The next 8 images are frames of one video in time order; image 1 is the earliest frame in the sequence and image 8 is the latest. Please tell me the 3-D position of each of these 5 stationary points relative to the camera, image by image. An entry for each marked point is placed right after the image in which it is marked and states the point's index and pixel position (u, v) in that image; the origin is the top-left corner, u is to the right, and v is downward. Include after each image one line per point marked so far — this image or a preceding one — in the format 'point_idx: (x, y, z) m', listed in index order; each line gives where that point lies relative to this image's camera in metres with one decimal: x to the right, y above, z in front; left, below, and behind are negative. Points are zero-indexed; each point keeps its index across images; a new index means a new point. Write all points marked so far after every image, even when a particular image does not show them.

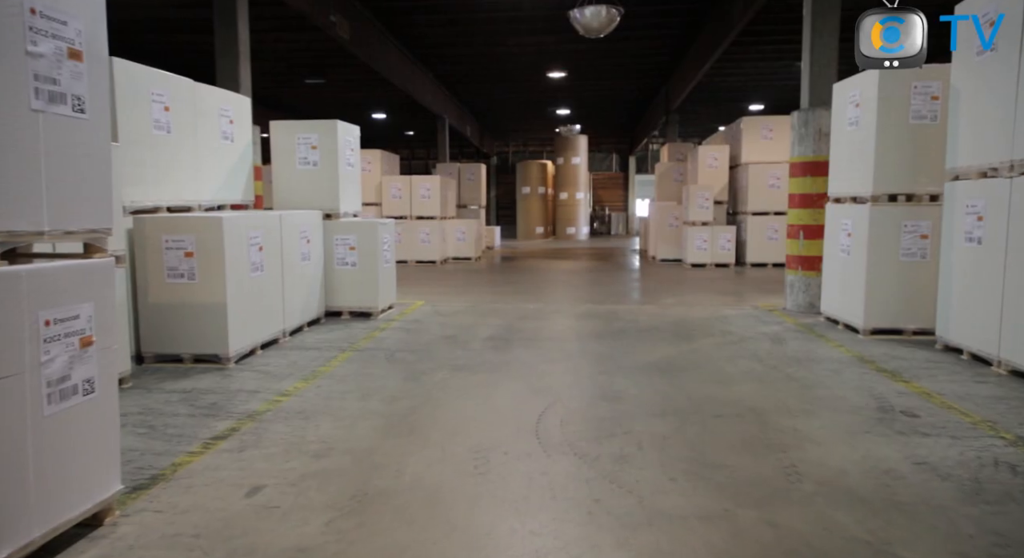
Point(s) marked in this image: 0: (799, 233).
0: (+3.2, +0.5, +7.6) m
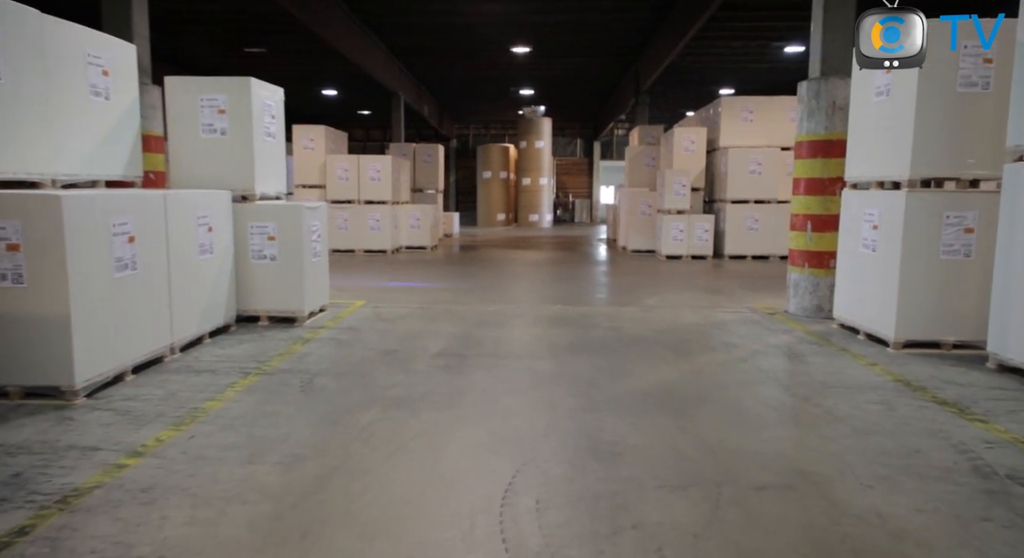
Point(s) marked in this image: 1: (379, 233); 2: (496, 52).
0: (+2.8, +0.5, +6.5) m
1: (-2.7, +0.9, +13.6) m
2: (-0.4, +5.8, +17.4) m
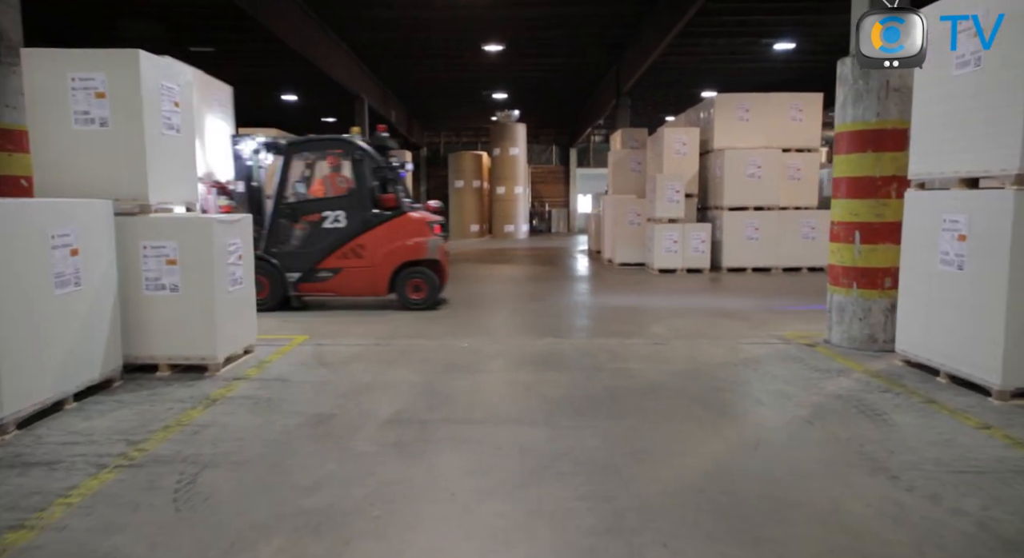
0: (+2.6, +0.3, +5.3) m
1: (-3.1, +0.5, +12.2) m
2: (-1.1, +5.4, +16.1) m
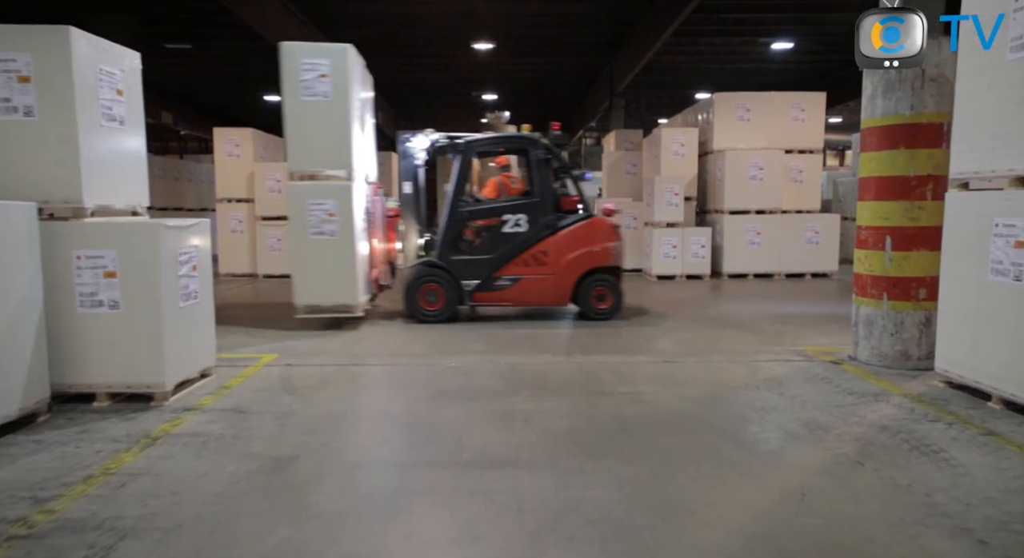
0: (+2.6, +0.3, +4.8) m
1: (-3.3, +0.4, +11.5) m
2: (-1.3, +5.2, +15.5) m
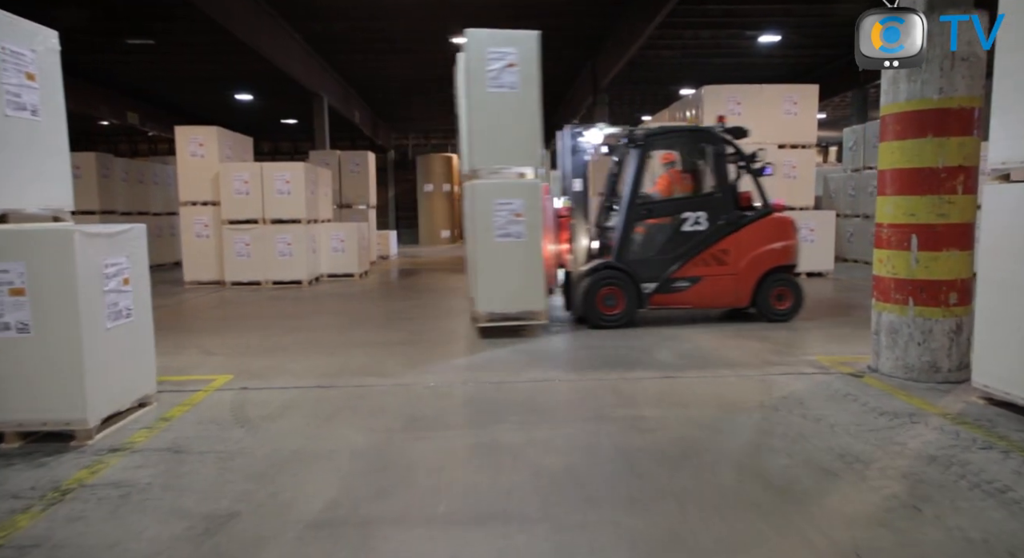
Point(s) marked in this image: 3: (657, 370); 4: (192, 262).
0: (+2.5, +0.2, +4.3) m
1: (-3.5, +0.3, +10.9) m
2: (-1.7, +5.1, +14.9) m
3: (+1.0, -0.6, +4.8) m
4: (-5.2, +0.3, +11.2) m
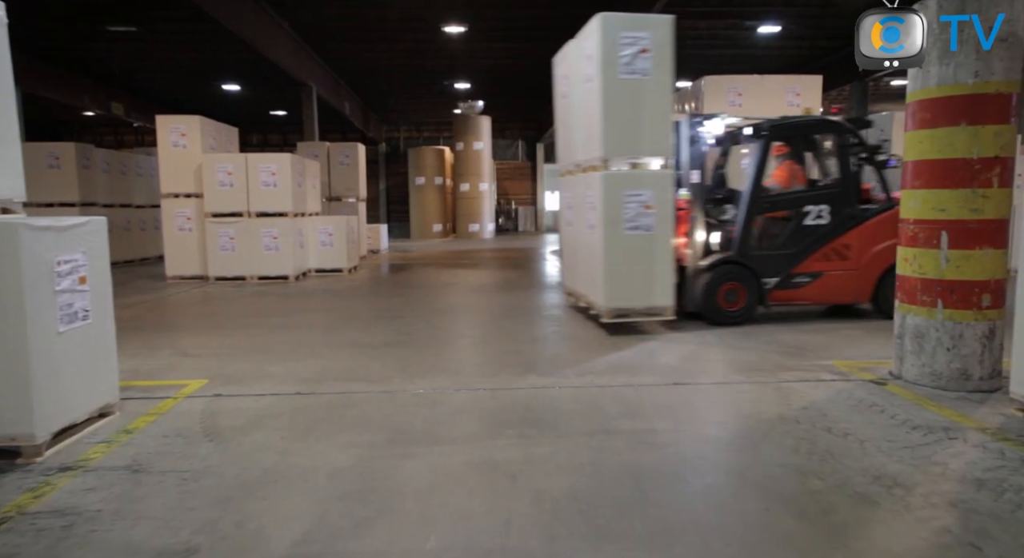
0: (+2.5, +0.2, +4.0) m
1: (-3.6, +0.4, +10.5) m
2: (-1.8, +5.2, +14.5) m
3: (+1.0, -0.6, +4.5) m
4: (-5.3, +0.4, +10.8) m
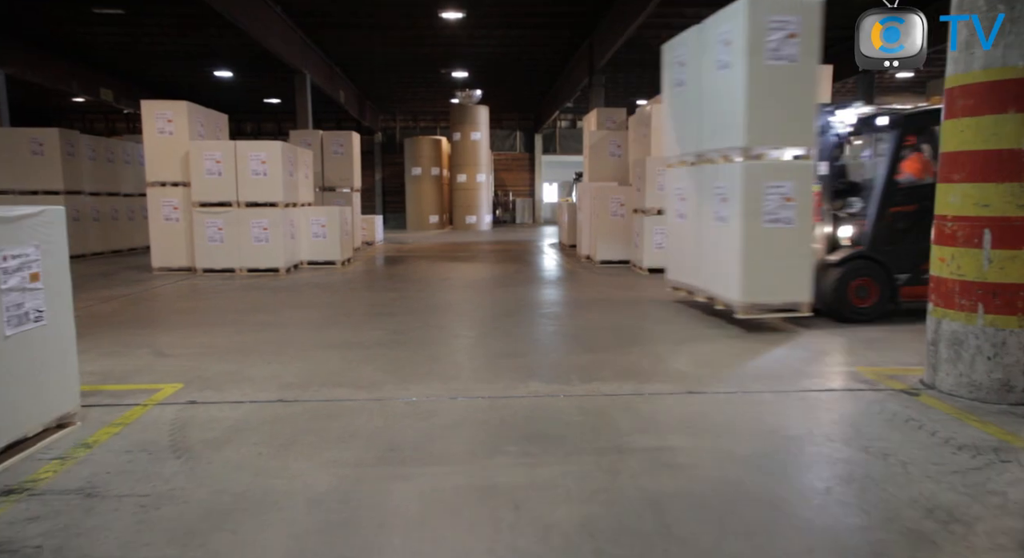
0: (+2.5, +0.2, +3.6) m
1: (-3.7, +0.5, +10.1) m
2: (-1.9, +5.4, +14.1) m
3: (+1.0, -0.6, +4.1) m
4: (-5.4, +0.5, +10.4) m
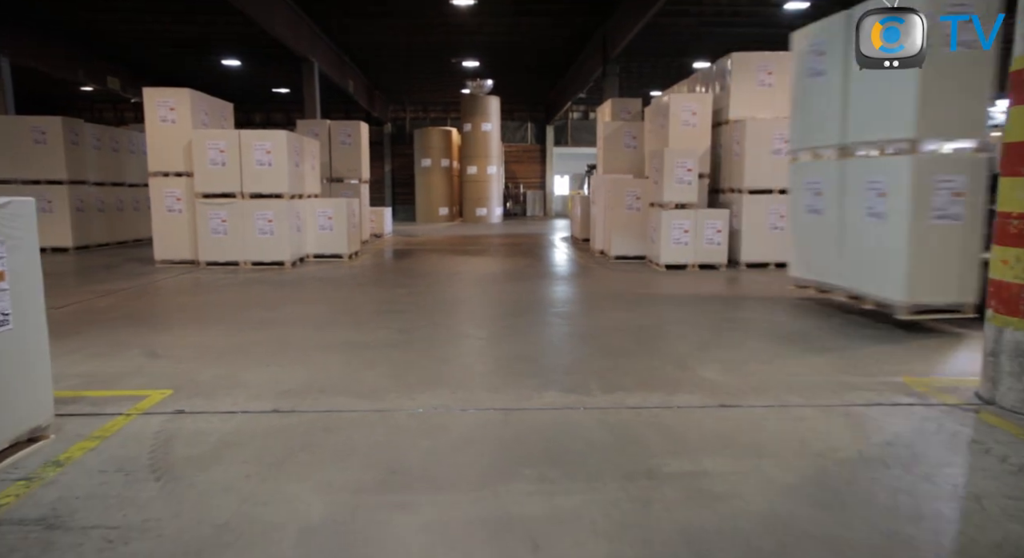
0: (+2.6, +0.2, +3.2) m
1: (-3.5, +0.6, +9.8) m
2: (-1.6, +5.5, +13.7) m
3: (+1.1, -0.6, +3.8) m
4: (-5.2, +0.6, +10.1) m
